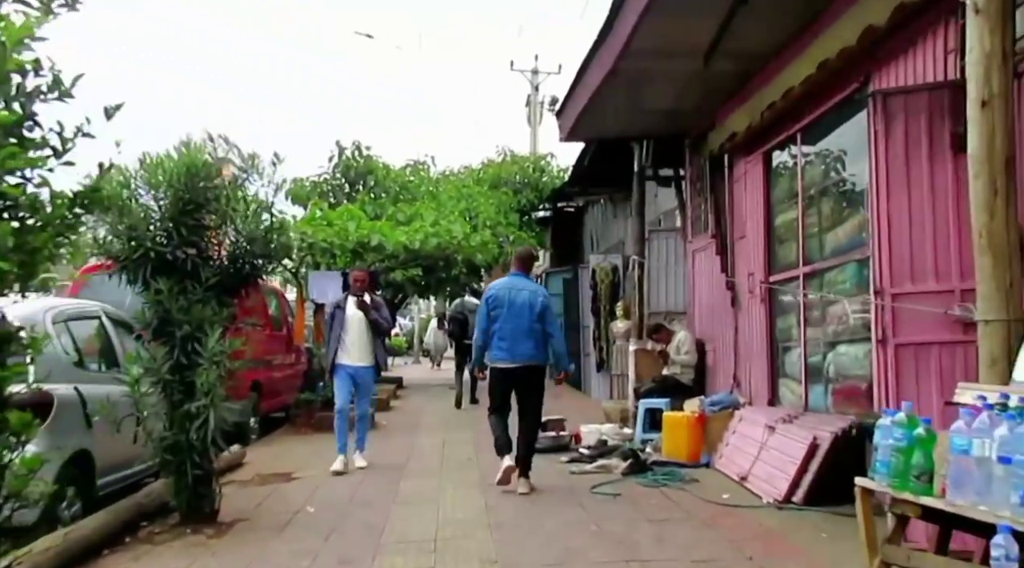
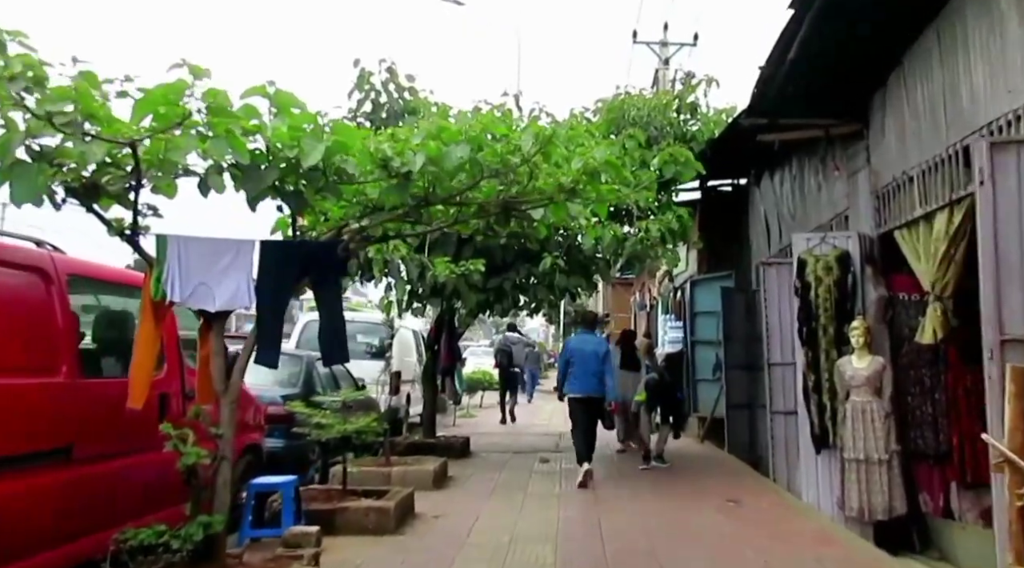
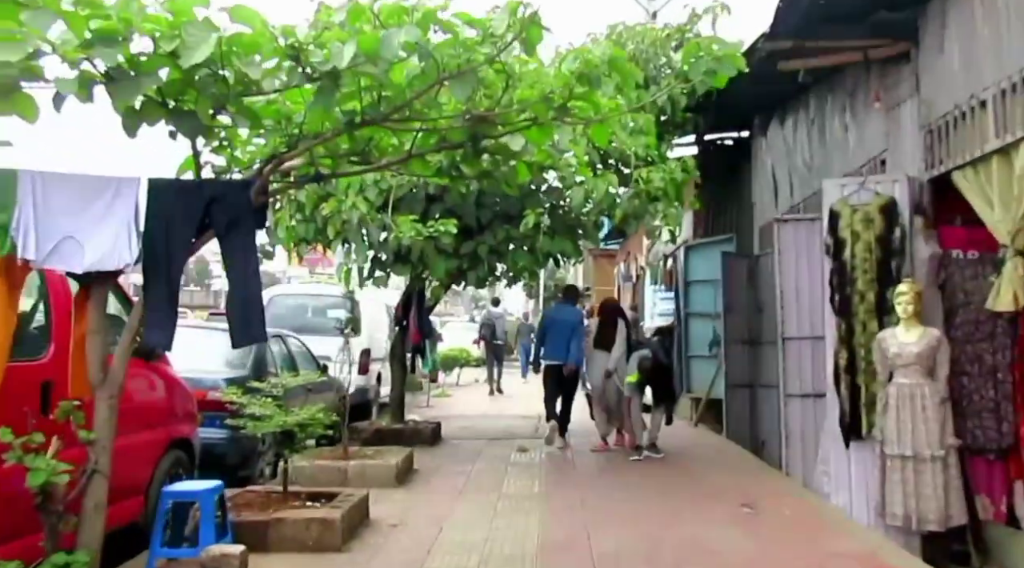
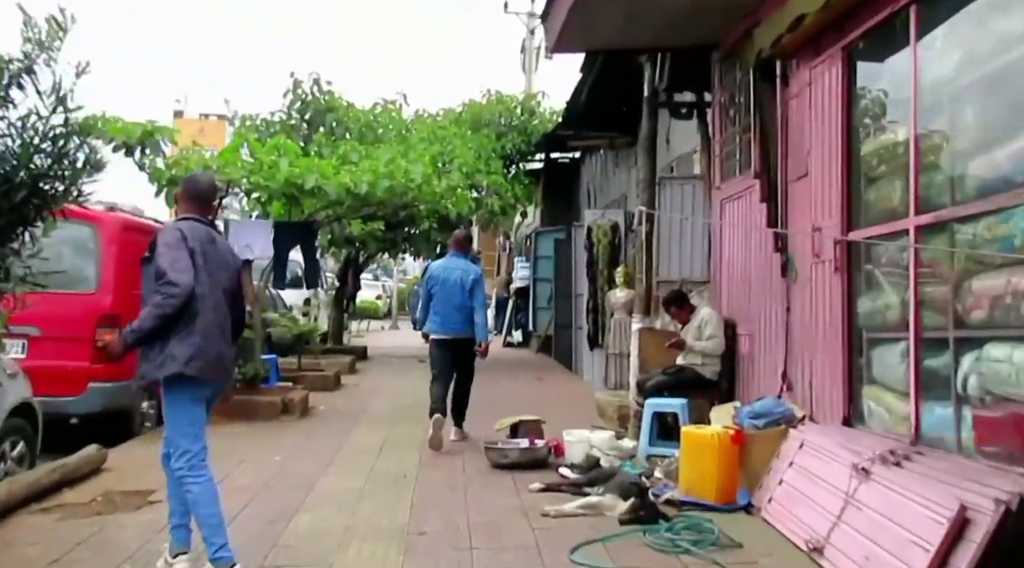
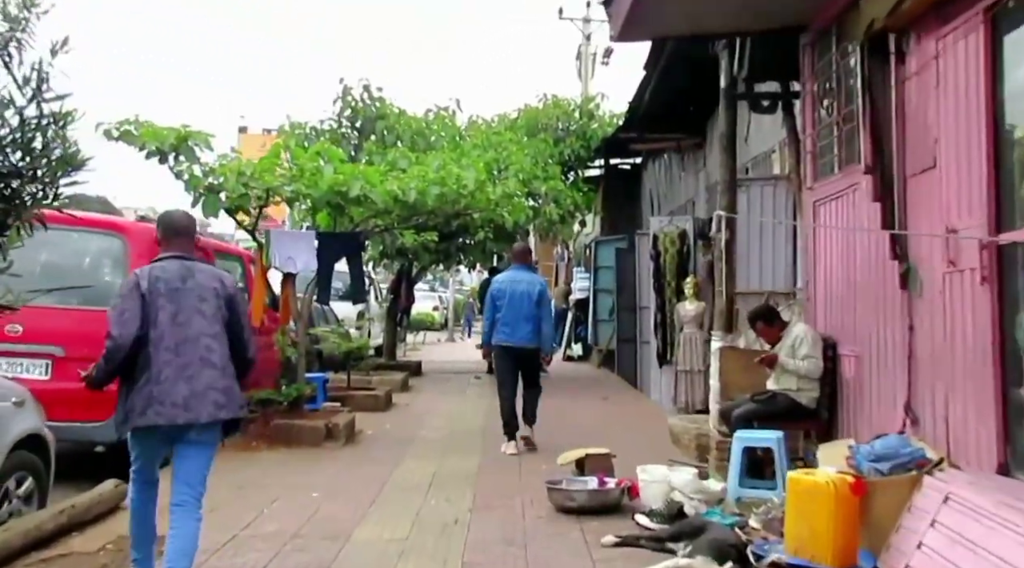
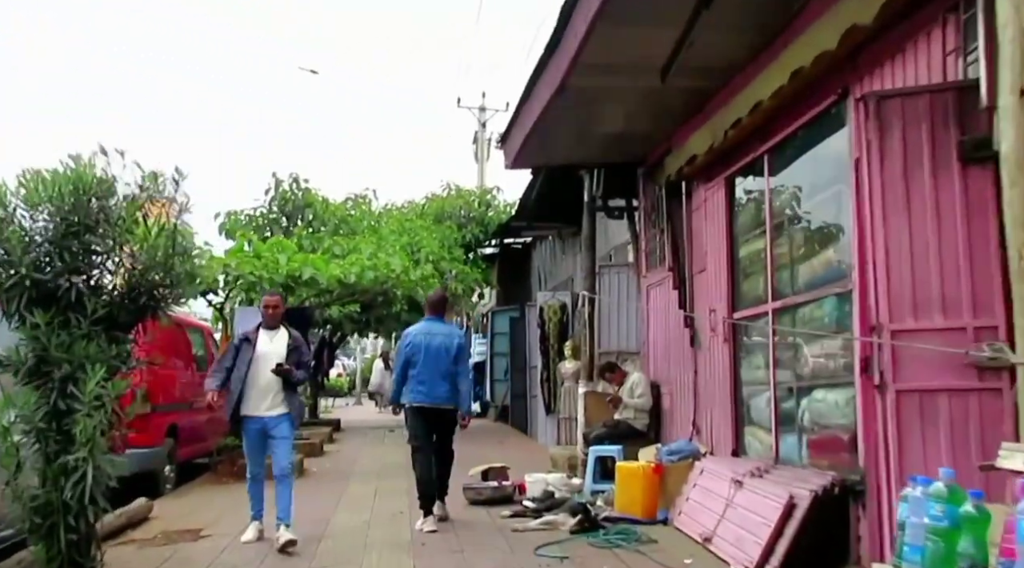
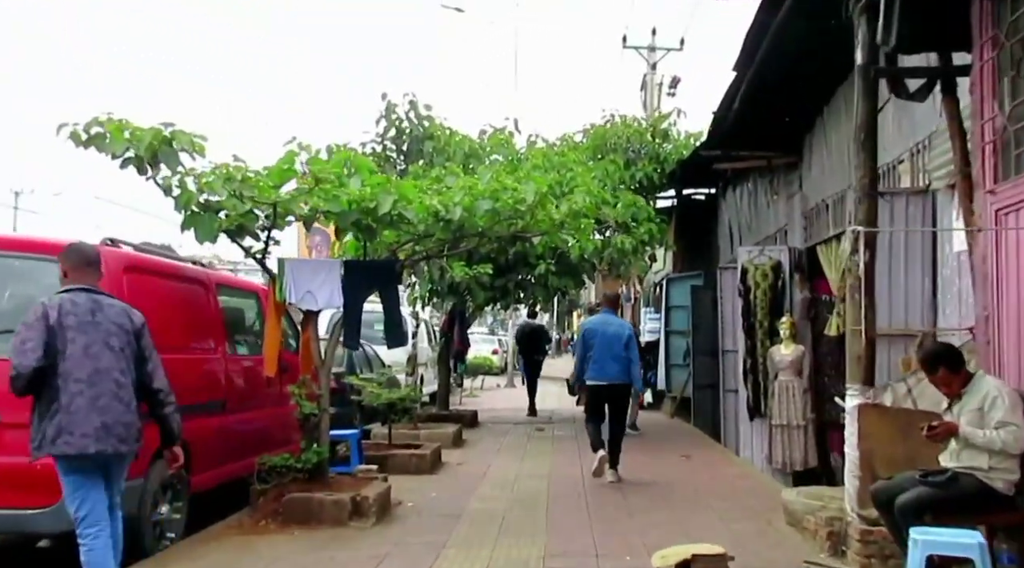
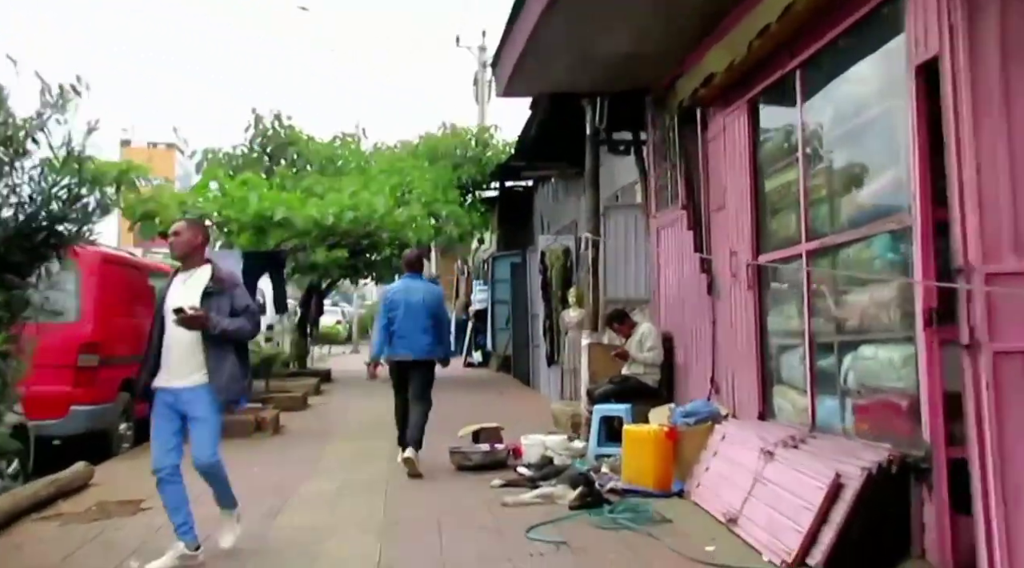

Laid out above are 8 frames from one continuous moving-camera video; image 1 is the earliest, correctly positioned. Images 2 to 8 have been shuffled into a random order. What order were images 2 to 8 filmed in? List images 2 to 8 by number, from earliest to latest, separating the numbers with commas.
6, 8, 4, 5, 7, 2, 3
